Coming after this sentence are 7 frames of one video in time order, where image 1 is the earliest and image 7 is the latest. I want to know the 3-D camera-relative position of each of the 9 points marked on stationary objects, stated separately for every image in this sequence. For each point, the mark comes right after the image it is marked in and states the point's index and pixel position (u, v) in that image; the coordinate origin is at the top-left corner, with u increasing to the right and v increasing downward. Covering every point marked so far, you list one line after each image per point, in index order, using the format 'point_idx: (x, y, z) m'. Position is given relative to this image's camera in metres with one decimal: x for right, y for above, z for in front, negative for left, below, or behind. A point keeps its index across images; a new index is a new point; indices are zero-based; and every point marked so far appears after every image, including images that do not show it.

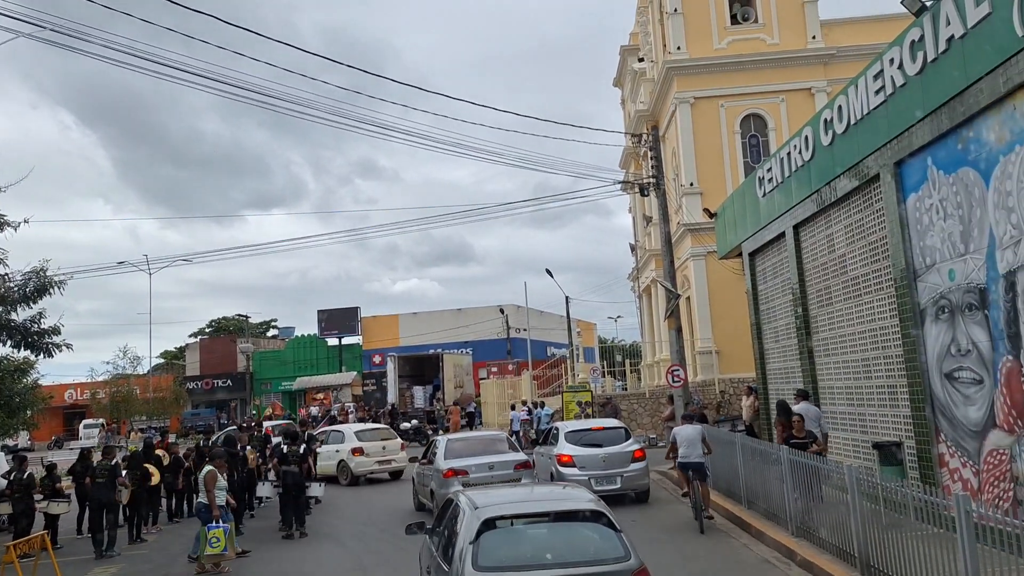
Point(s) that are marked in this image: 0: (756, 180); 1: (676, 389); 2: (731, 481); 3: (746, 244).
0: (+4.9, +2.2, +17.1) m
1: (+3.4, -2.1, +17.6) m
2: (+3.8, -3.3, +14.4) m
3: (+5.1, +0.9, +18.3) m
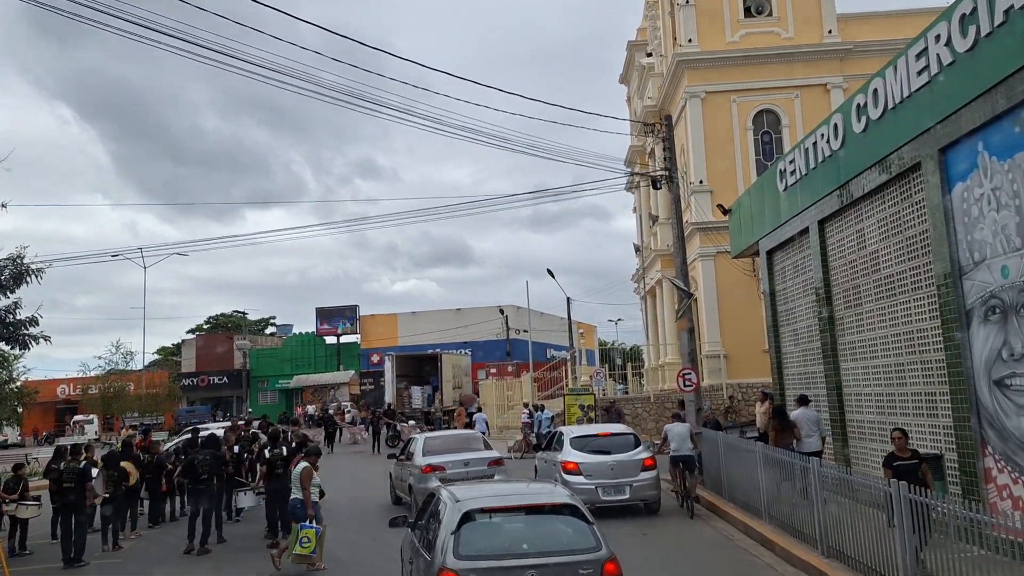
0: (+5.1, +2.2, +16.2) m
1: (+3.5, -2.1, +16.7) m
2: (+3.8, -3.3, +13.4) m
3: (+5.2, +0.9, +17.4) m
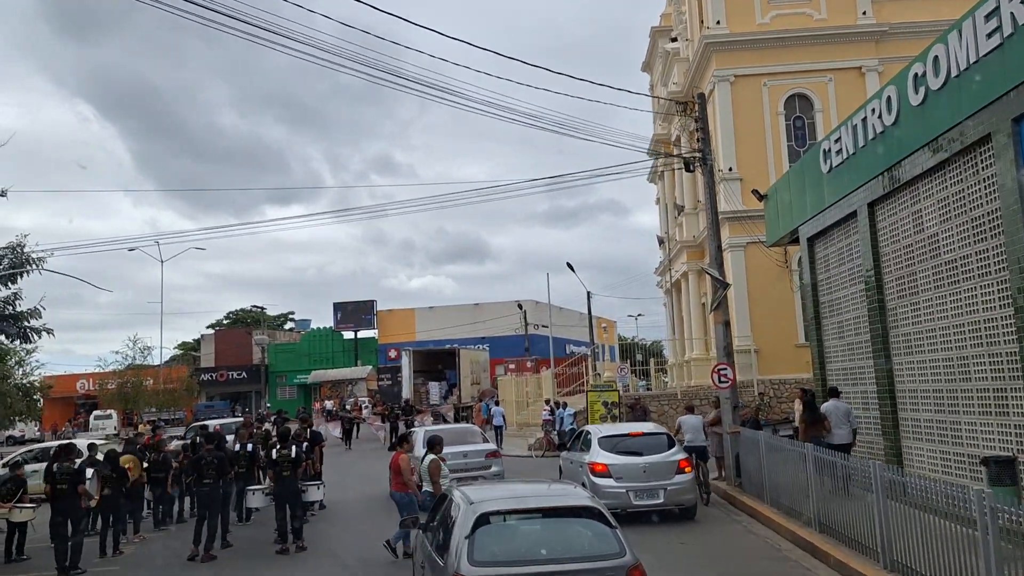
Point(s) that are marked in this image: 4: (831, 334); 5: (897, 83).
0: (+5.5, +2.4, +15.1) m
1: (+3.9, -1.9, +15.7) m
2: (+4.2, -3.1, +12.4) m
3: (+5.6, +1.1, +16.3) m
4: (+5.8, -0.8, +15.5) m
5: (+5.5, +2.9, +12.0) m
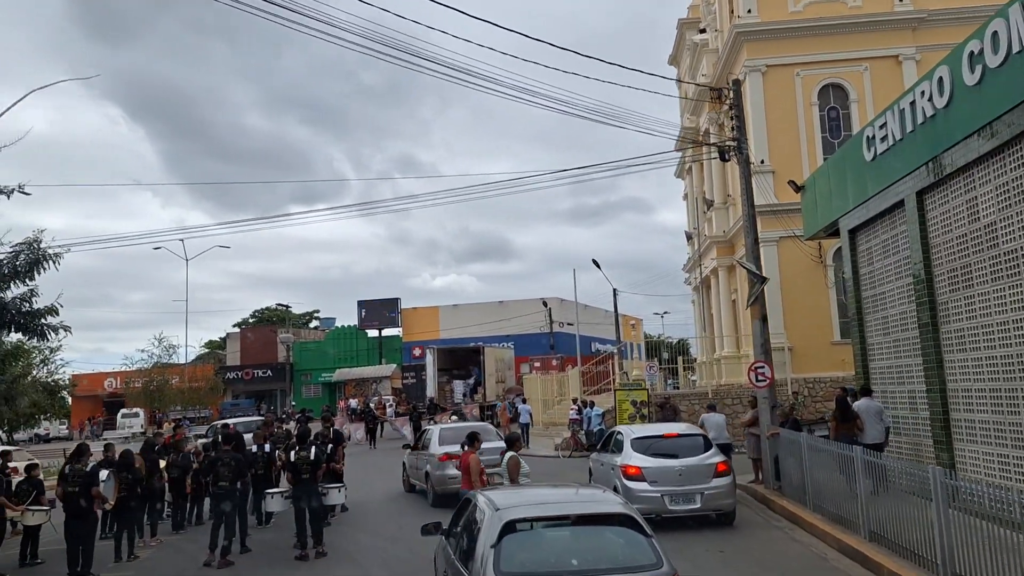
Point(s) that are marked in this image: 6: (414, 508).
0: (+5.9, +2.5, +14.4) m
1: (+4.4, -1.8, +15.0) m
2: (+4.6, -3.0, +11.8) m
3: (+6.1, +1.2, +15.6) m
4: (+6.3, -0.7, +14.7) m
5: (+5.8, +3.0, +11.3) m
6: (-1.8, -4.0, +15.5) m
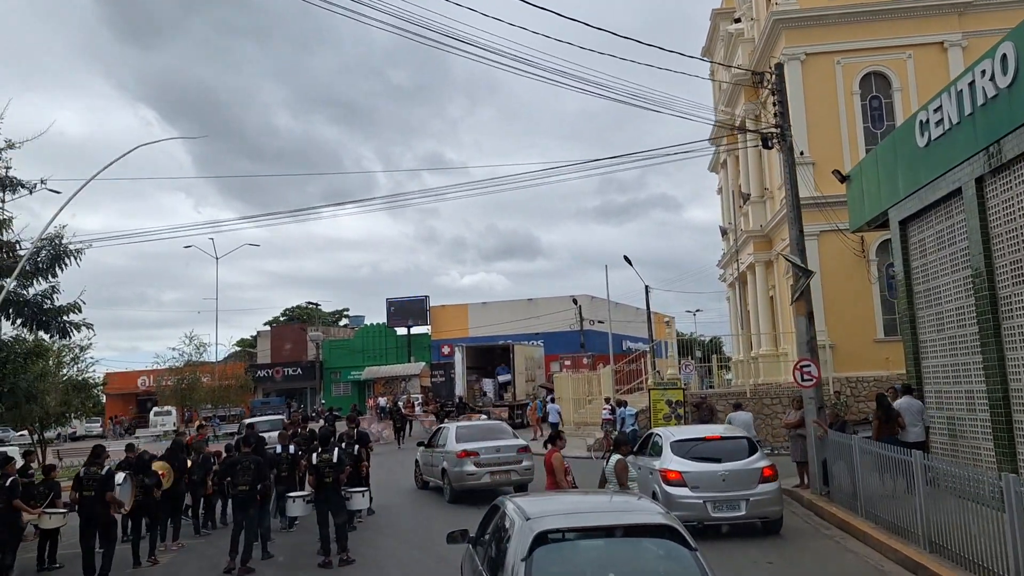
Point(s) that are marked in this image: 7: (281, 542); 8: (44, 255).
0: (+6.5, +2.6, +13.6) m
1: (+5.0, -1.7, +14.2) m
2: (+5.0, -2.9, +11.0) m
3: (+6.7, +1.3, +14.8) m
4: (+6.9, -0.6, +13.9) m
5: (+6.2, +3.1, +10.5) m
6: (-1.2, -4.0, +15.0) m
7: (-3.4, -3.8, +12.5) m
8: (-8.1, +0.6, +14.6) m
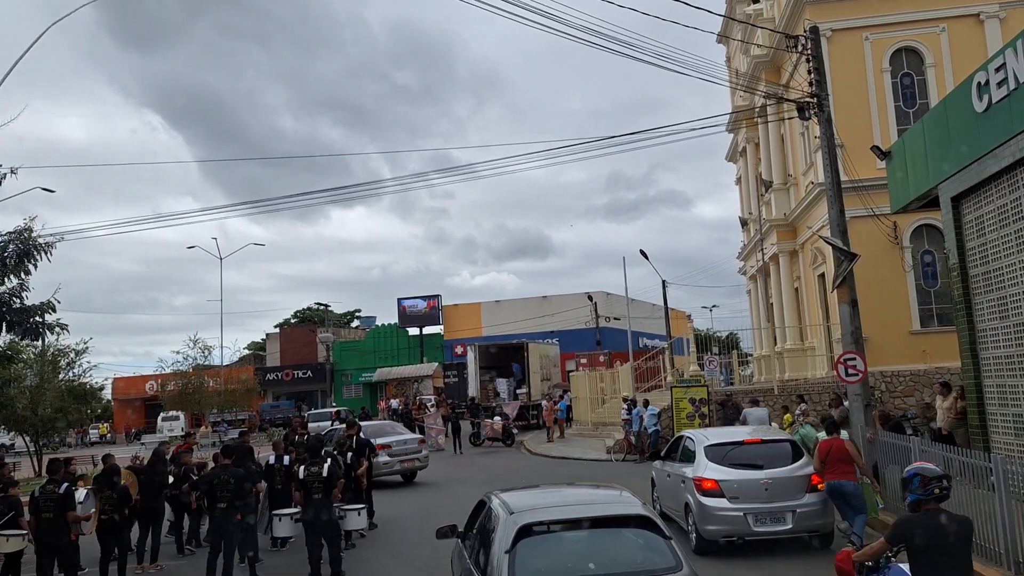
0: (+6.6, +2.9, +12.2) m
1: (+5.2, -1.5, +12.9) m
2: (+5.2, -2.7, +9.6) m
3: (+6.9, +1.6, +13.4) m
4: (+7.0, -0.4, +12.5) m
5: (+6.3, +3.3, +9.1) m
6: (-1.0, -3.8, +13.7) m
7: (-3.2, -3.7, +11.3) m
8: (-7.9, +0.6, +13.4) m
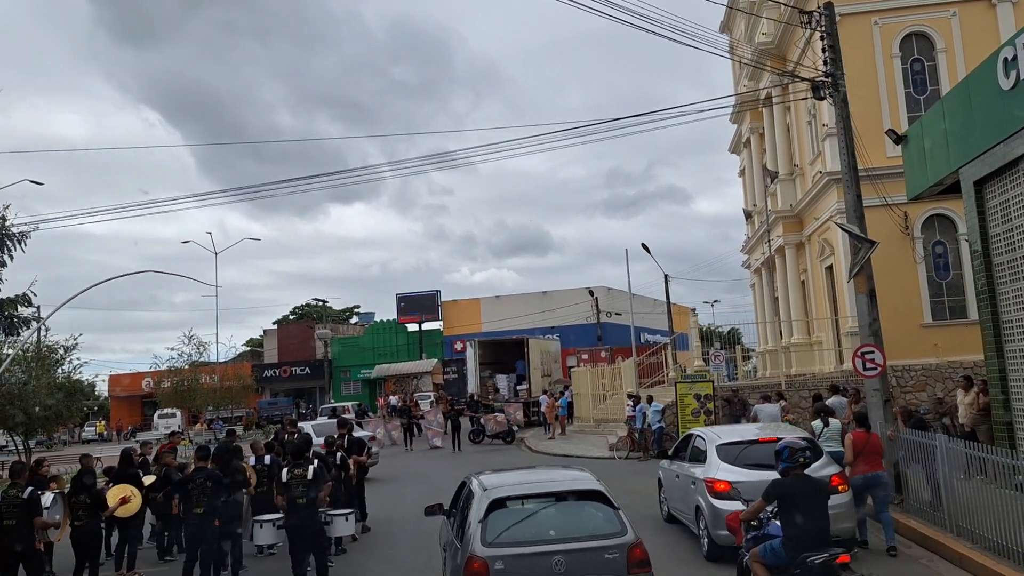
0: (+6.6, +3.0, +11.5) m
1: (+5.1, -1.3, +12.2) m
2: (+5.2, -2.5, +9.0) m
3: (+6.8, +1.8, +12.7) m
4: (+7.0, -0.2, +11.8) m
5: (+6.3, +3.5, +8.4) m
6: (-1.0, -3.7, +13.1) m
7: (-3.2, -3.5, +10.6) m
8: (-7.9, +0.7, +12.7) m
